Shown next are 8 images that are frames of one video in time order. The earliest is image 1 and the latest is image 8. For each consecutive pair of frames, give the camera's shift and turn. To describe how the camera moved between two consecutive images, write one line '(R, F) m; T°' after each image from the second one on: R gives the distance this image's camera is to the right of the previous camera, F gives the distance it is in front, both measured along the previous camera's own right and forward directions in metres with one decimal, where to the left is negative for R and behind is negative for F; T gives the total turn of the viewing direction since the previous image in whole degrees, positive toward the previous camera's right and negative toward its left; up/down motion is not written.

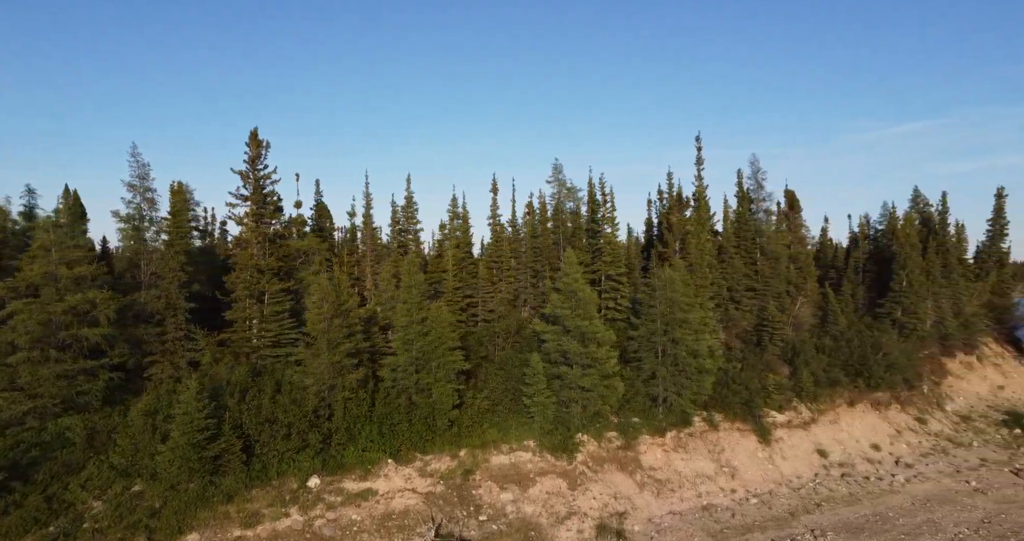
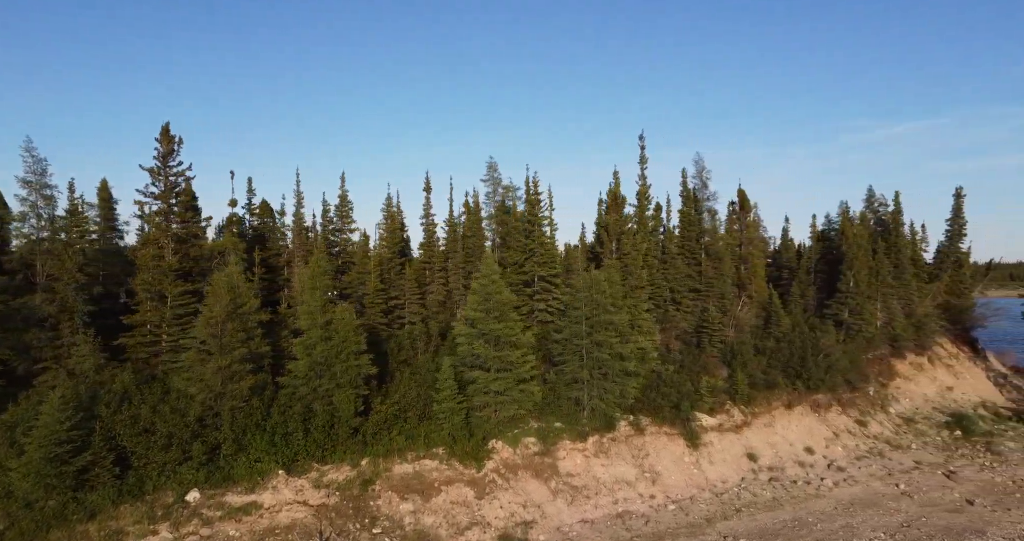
(+3.2, +0.7) m; +1°
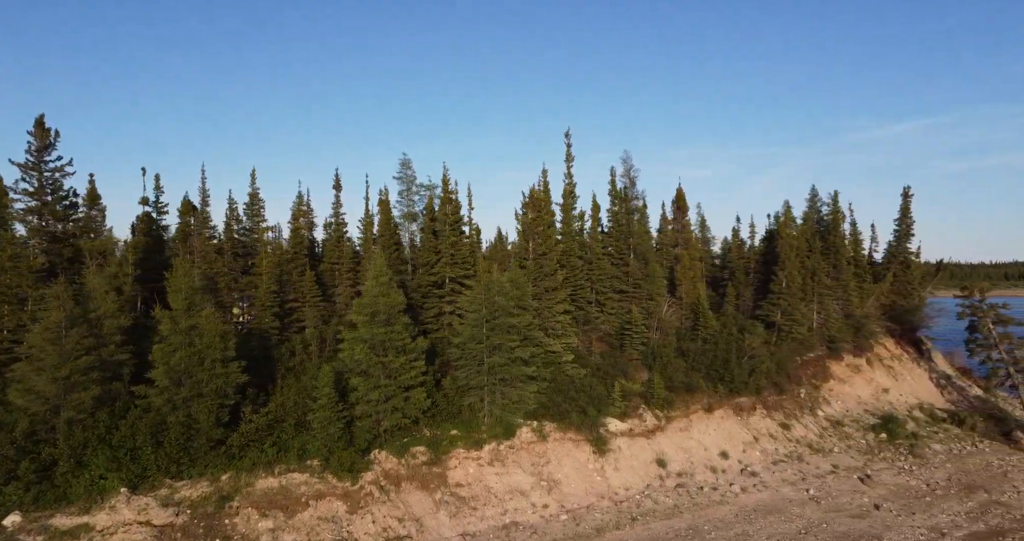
(+4.0, +1.1) m; +2°
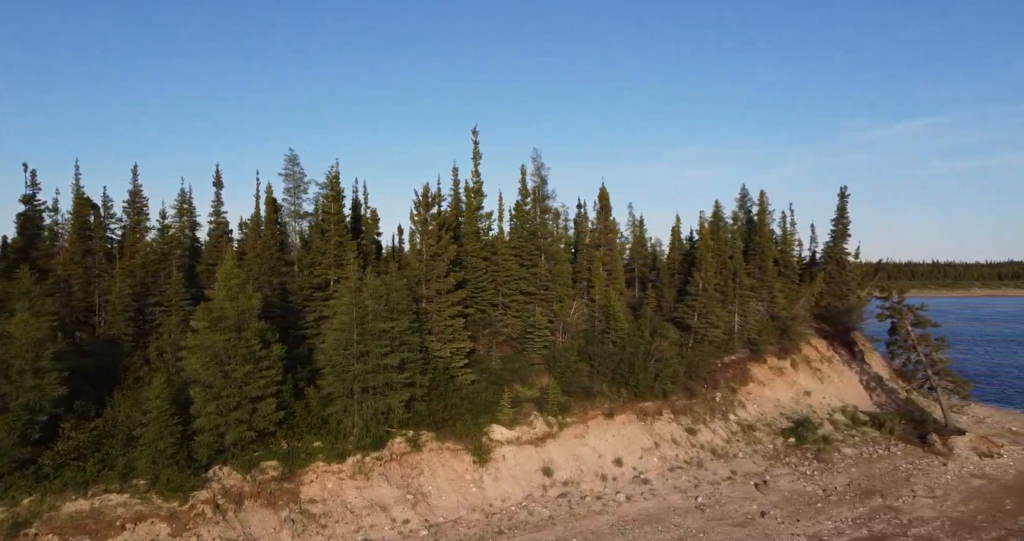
(+4.8, +1.4) m; +2°
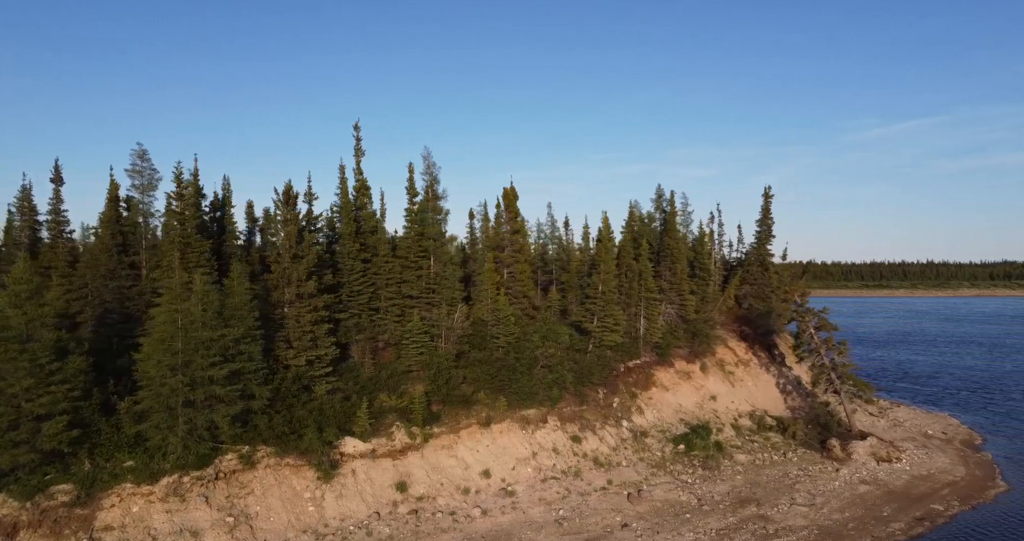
(+5.8, +1.7) m; +3°
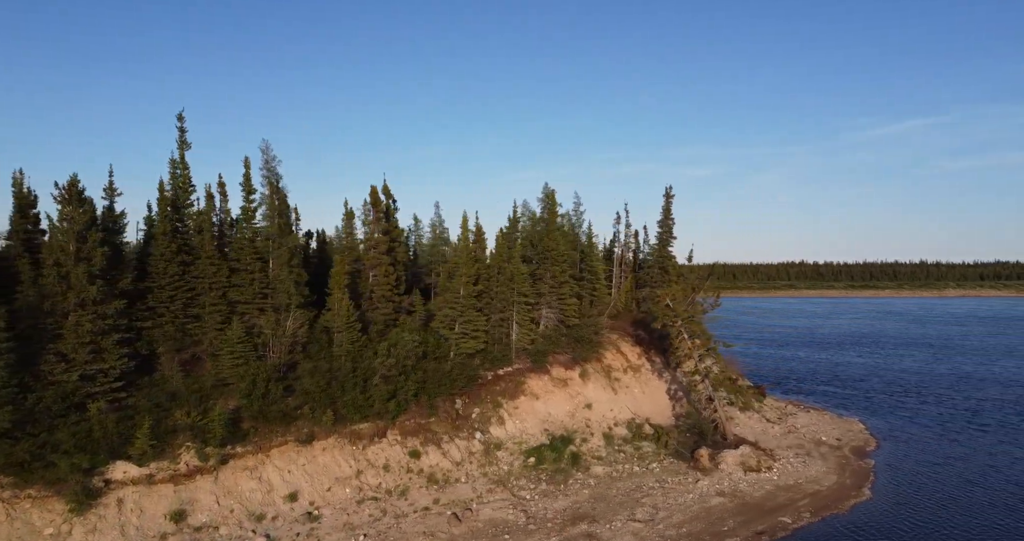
(+7.6, +2.7) m; +4°
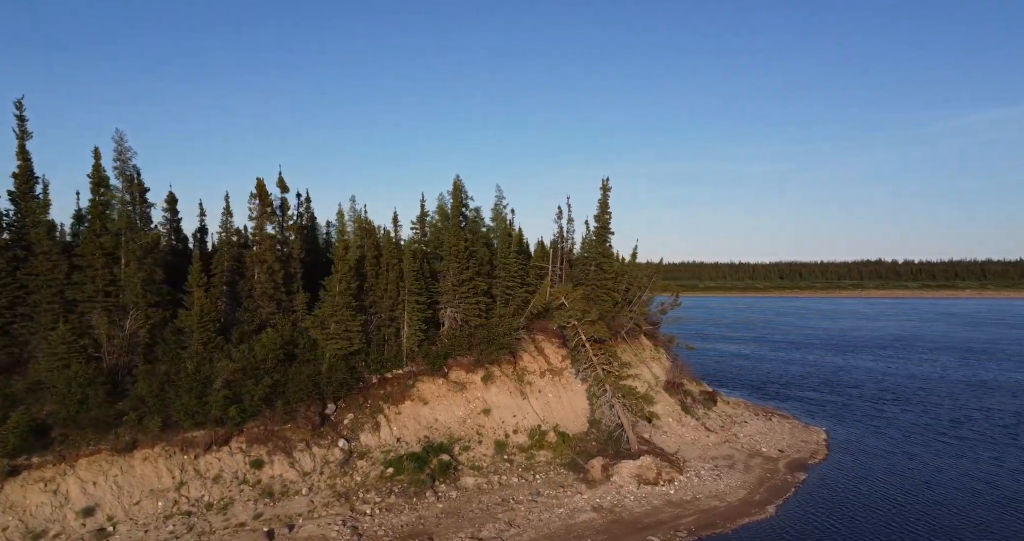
(+9.5, +3.5) m; -2°
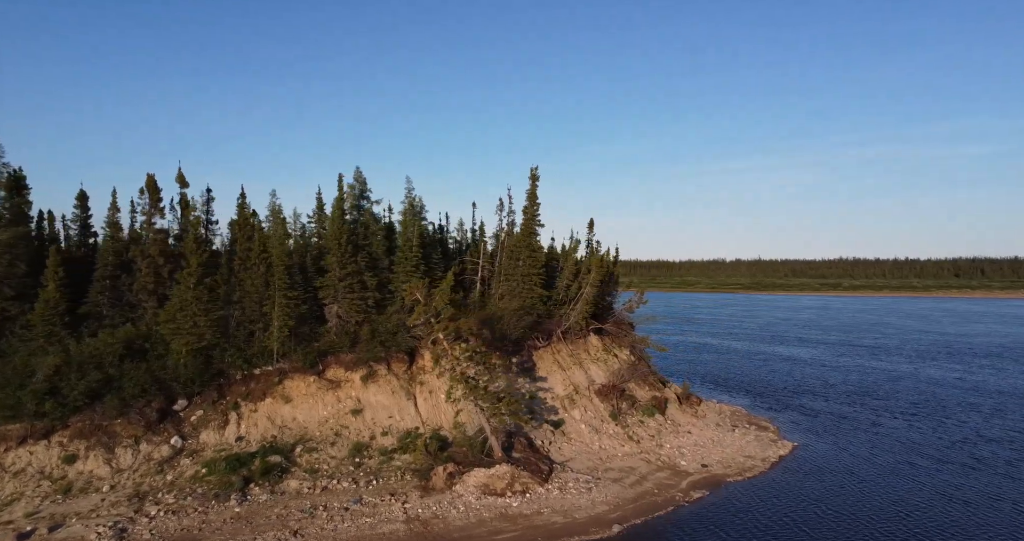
(+14.2, +3.5) m; -7°
